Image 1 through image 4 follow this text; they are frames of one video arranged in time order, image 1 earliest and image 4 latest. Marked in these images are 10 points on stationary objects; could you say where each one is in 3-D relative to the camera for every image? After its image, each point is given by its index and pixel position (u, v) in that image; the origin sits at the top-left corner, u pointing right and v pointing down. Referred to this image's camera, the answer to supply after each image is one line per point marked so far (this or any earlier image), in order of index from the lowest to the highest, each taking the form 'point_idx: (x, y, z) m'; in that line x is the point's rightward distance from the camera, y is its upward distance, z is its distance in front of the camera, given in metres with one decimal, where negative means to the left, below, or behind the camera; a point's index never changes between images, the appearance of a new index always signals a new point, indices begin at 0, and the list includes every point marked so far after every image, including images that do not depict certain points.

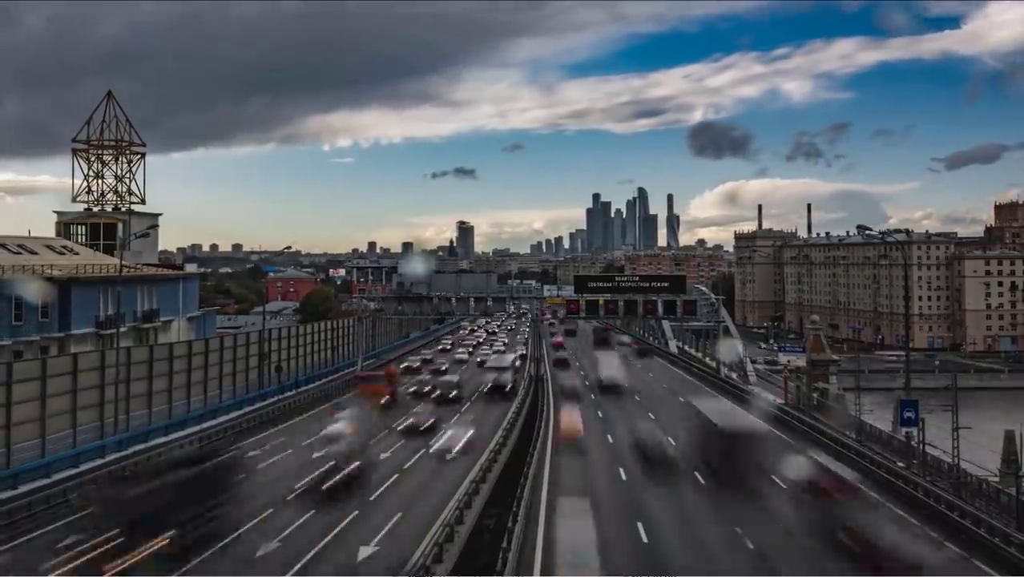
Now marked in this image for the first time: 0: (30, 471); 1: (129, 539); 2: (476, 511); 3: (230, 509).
0: (-12.8, -4.8, +19.5) m
1: (-8.4, -5.5, +16.1) m
2: (-0.8, -5.3, +17.6) m
3: (-7.2, -5.6, +18.9) m
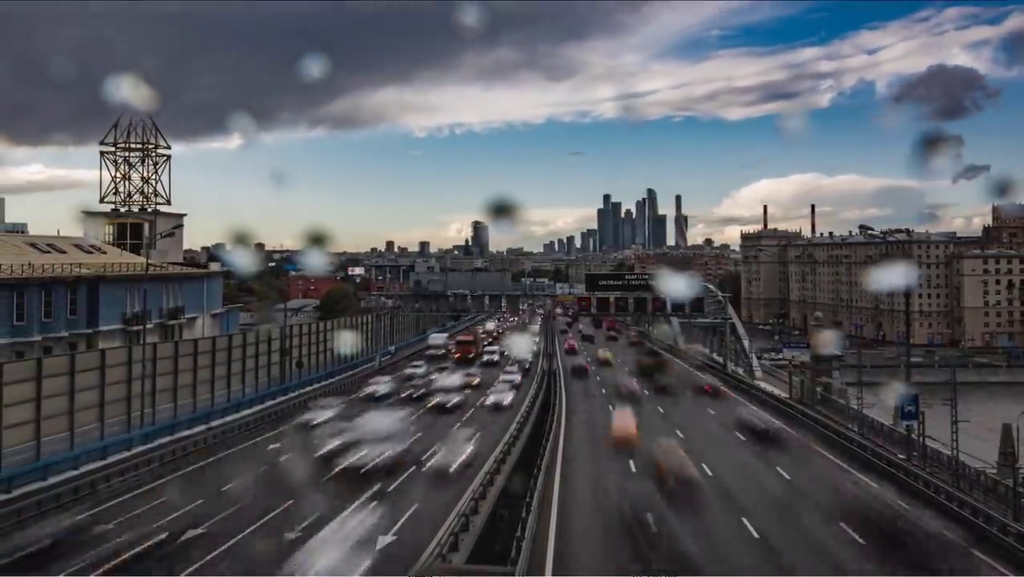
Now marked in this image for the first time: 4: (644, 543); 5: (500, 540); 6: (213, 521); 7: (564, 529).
0: (-12.4, -4.8, +20.7) m
1: (-8.1, -5.5, +17.3) m
2: (-0.5, -5.3, +18.6) m
3: (-6.8, -5.6, +20.0) m
4: (+3.1, -6.0, +17.8) m
5: (-0.2, -5.4, +16.2) m
6: (-7.1, -5.5, +17.9) m
7: (+1.3, -6.0, +18.9) m
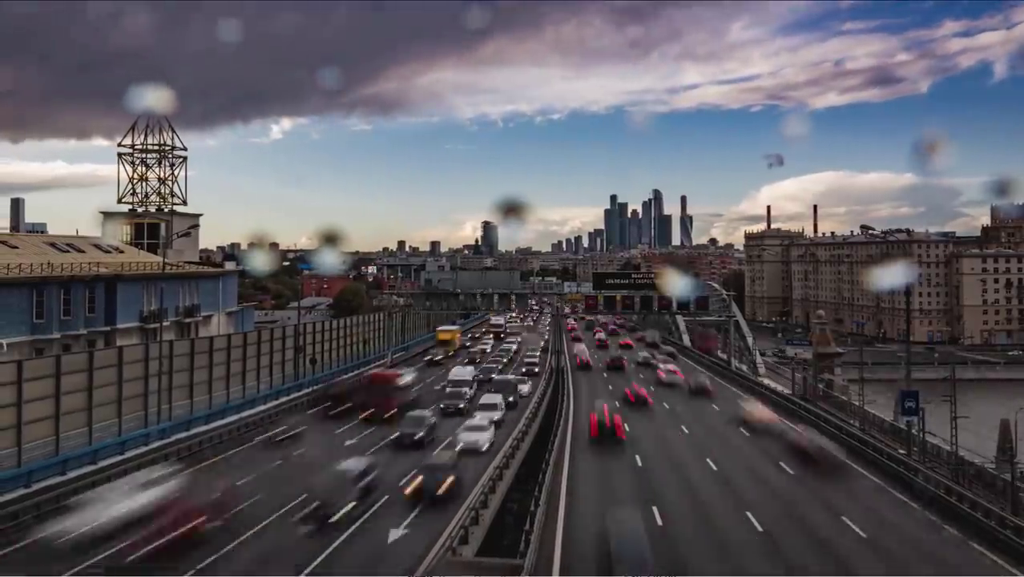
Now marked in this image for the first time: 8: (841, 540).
0: (-12.2, -4.7, +21.5) m
1: (-7.9, -5.5, +18.0) m
2: (-0.3, -5.2, +19.3) m
3: (-6.6, -5.5, +20.8) m
4: (+3.3, -6.0, +18.5) m
5: (-0.1, -5.4, +16.9) m
6: (-6.9, -5.5, +18.6) m
7: (+1.5, -6.0, +19.5) m
8: (+8.1, -6.2, +18.8) m
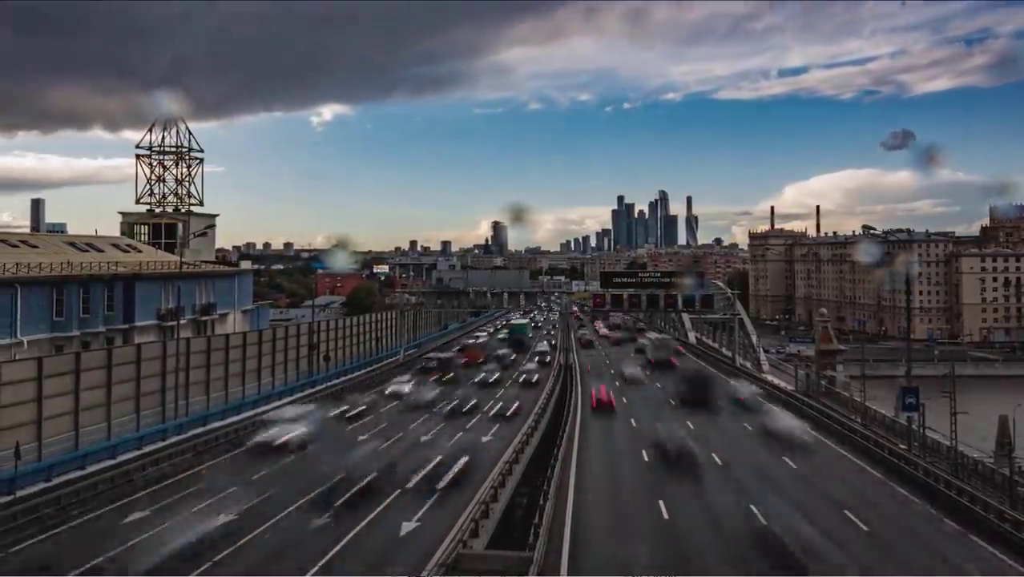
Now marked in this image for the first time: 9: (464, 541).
0: (-11.9, -4.7, +22.4) m
1: (-7.6, -5.4, +18.8) m
2: (0.0, -5.2, +20.0) m
3: (-6.3, -5.5, +21.6) m
4: (+3.6, -5.9, +19.1) m
5: (+0.2, -5.3, +17.6) m
6: (-6.7, -5.4, +19.4) m
7: (+1.8, -6.0, +20.2) m
8: (+8.3, -6.1, +19.4) m
9: (-0.9, -4.8, +15.2) m
